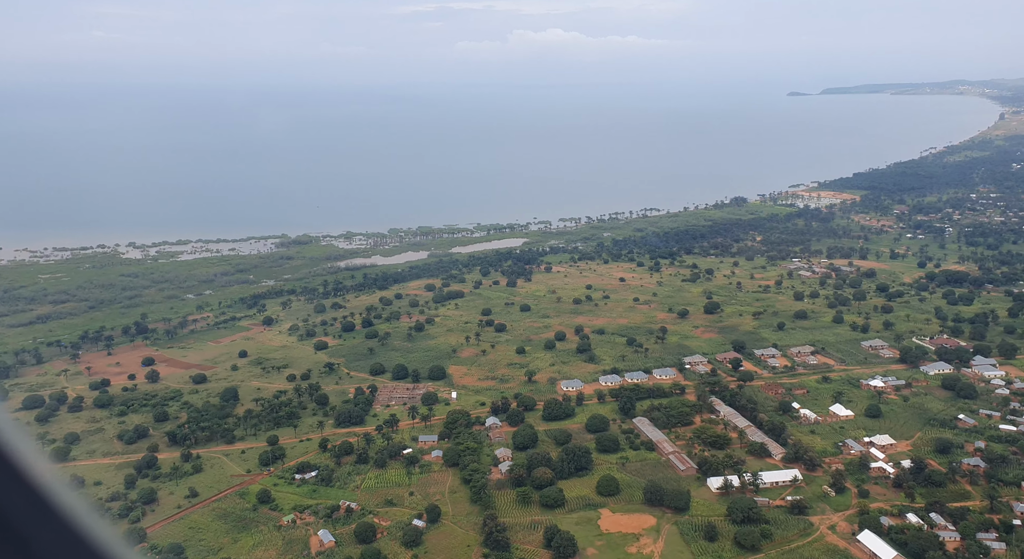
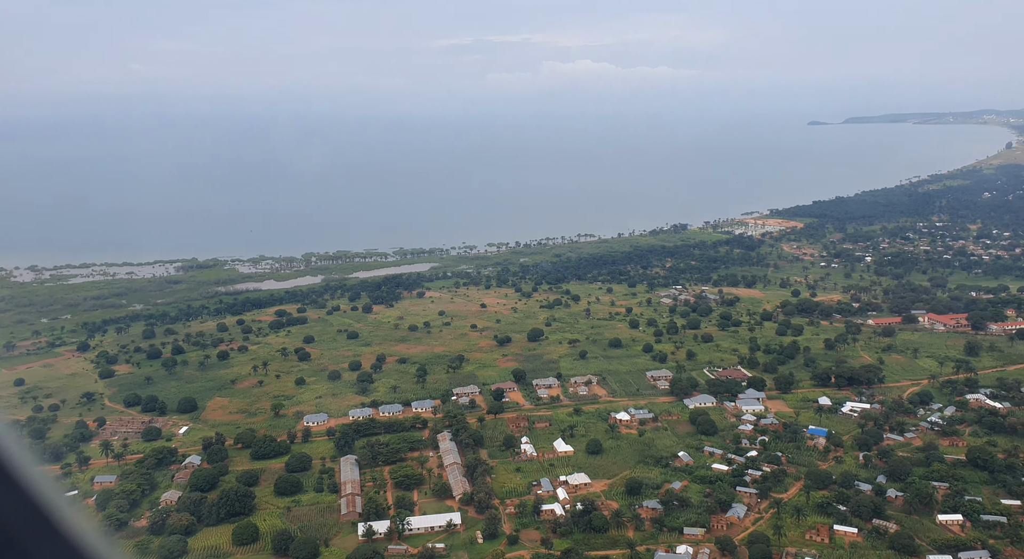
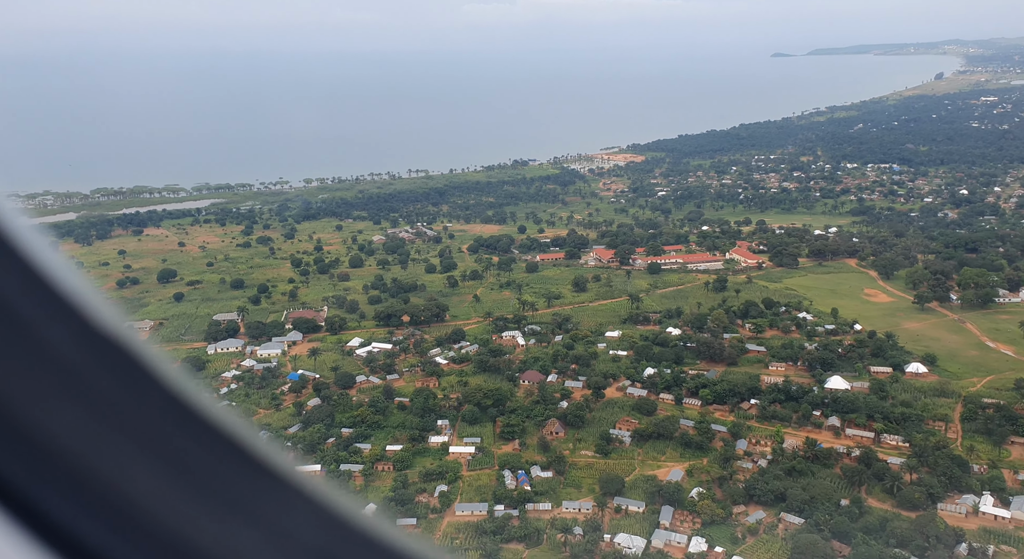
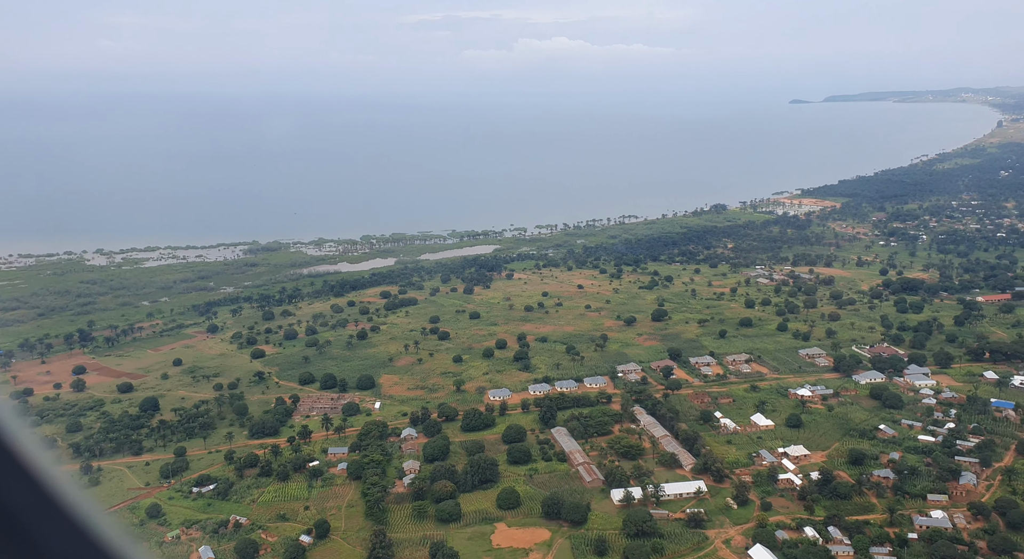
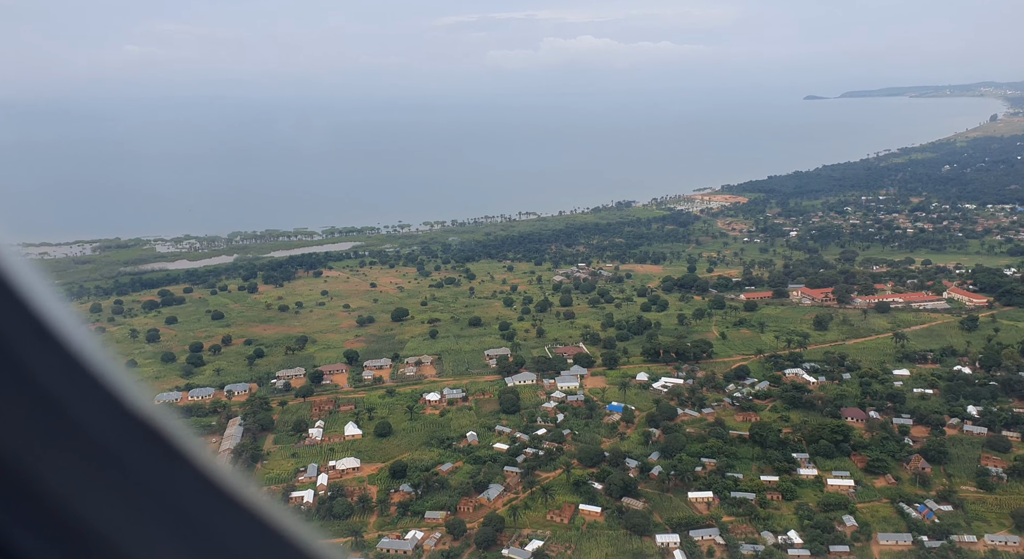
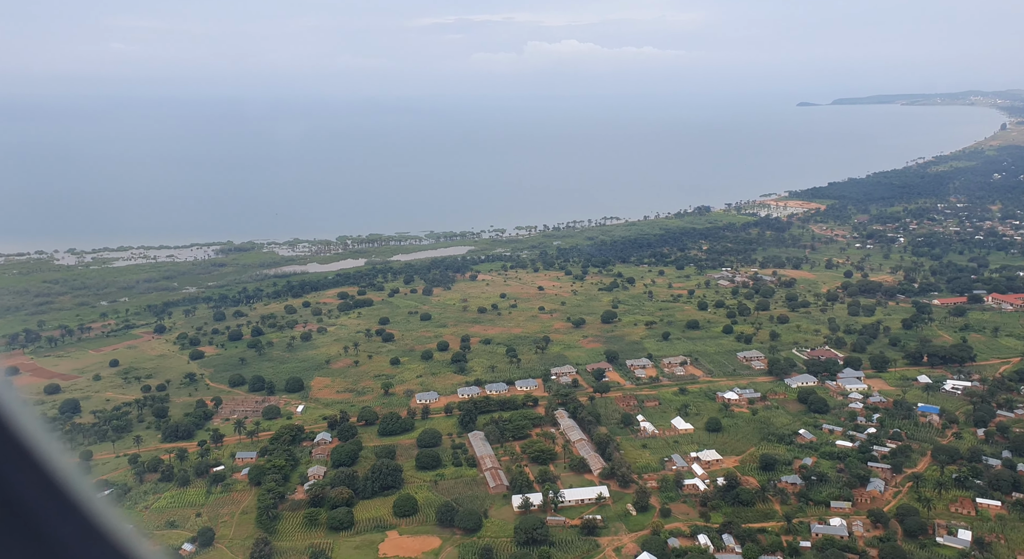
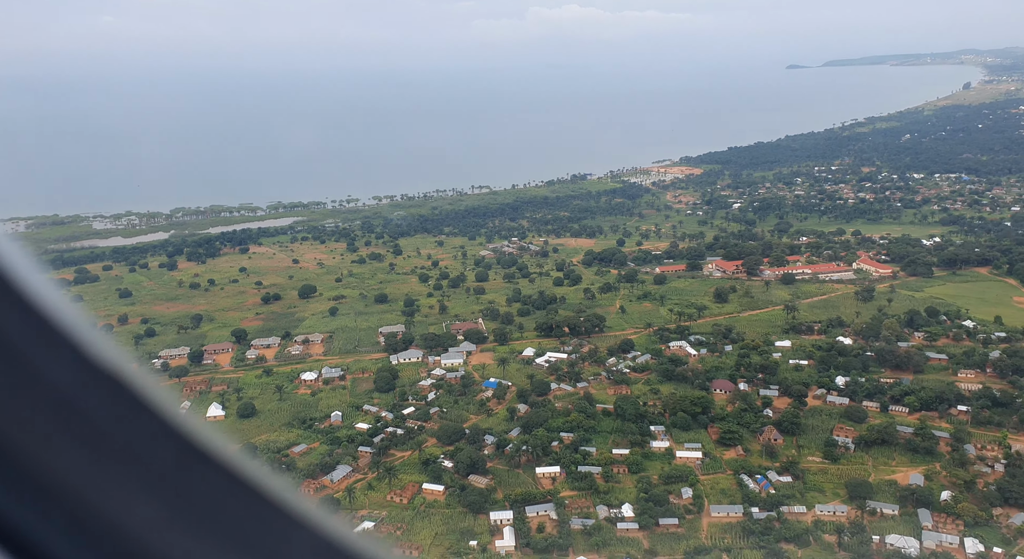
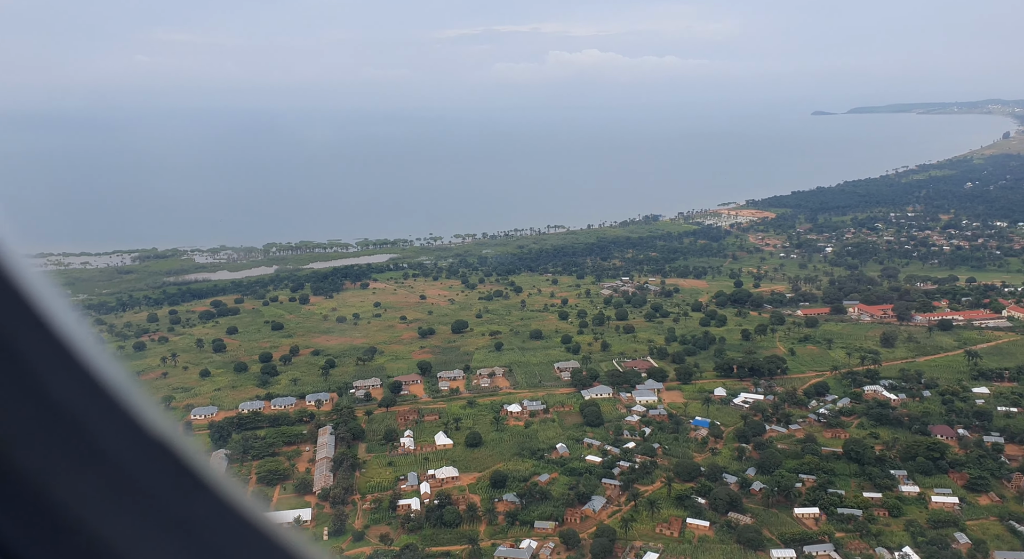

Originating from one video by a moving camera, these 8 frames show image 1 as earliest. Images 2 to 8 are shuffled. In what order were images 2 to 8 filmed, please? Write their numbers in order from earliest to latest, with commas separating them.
4, 6, 2, 8, 5, 7, 3
